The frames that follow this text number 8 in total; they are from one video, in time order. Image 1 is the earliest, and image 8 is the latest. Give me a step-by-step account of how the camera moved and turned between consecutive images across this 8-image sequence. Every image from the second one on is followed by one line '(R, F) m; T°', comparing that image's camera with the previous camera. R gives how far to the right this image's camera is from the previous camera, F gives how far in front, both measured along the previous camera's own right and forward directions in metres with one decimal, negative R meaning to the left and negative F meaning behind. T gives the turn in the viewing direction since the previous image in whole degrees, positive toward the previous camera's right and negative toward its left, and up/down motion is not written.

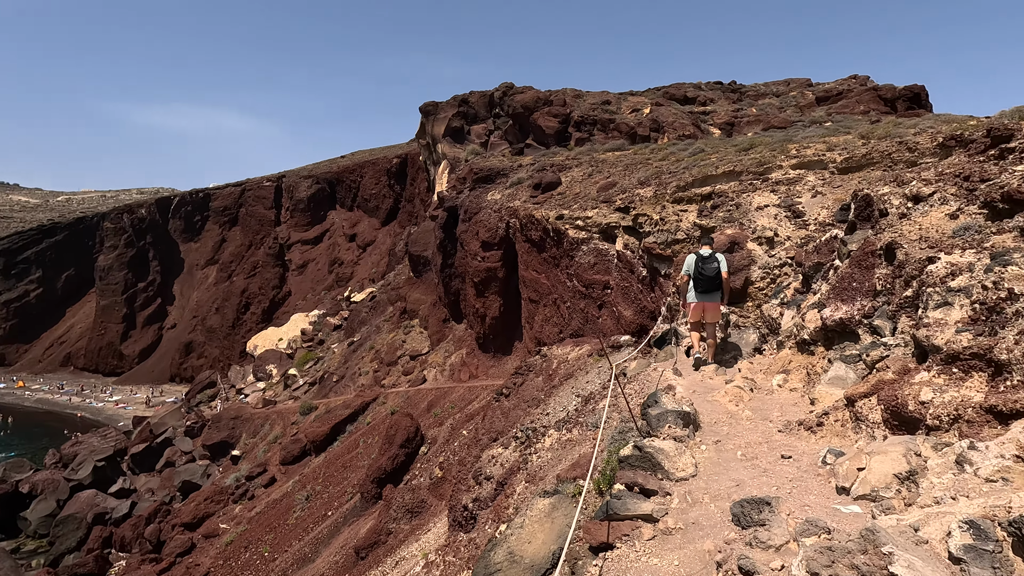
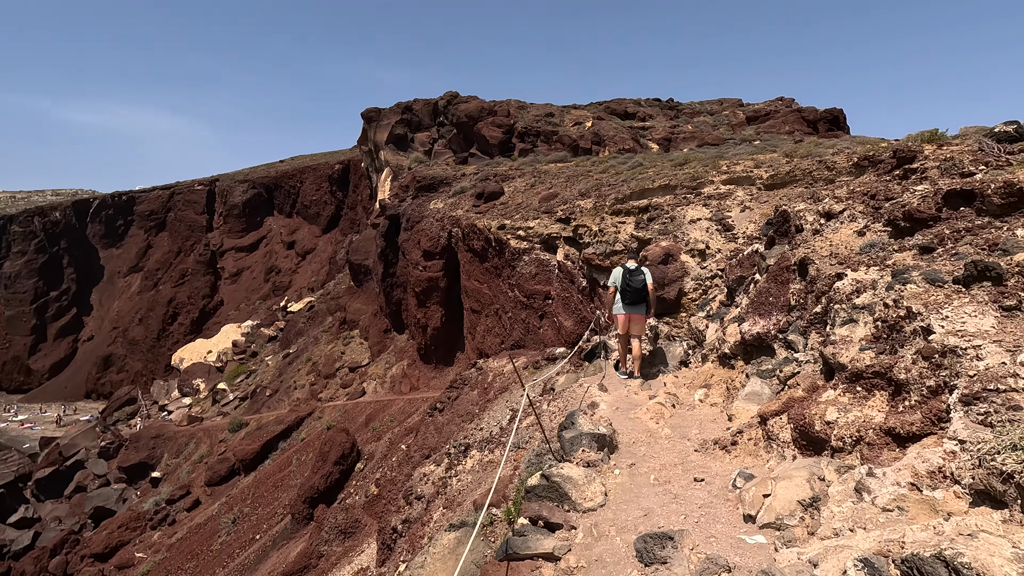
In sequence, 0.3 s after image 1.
(+0.2, +0.2) m; +6°
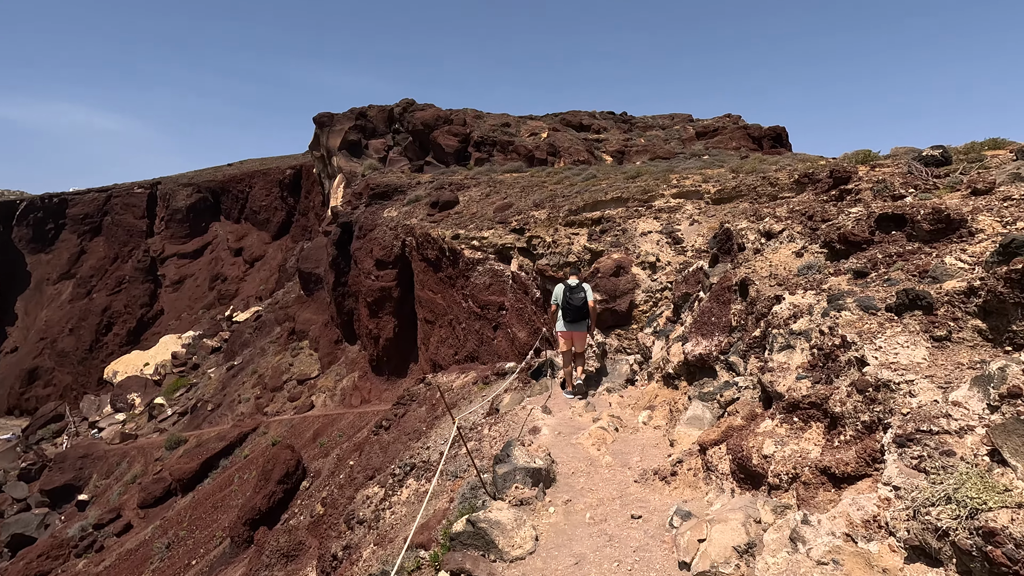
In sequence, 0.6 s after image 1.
(+0.1, +0.2) m; +5°
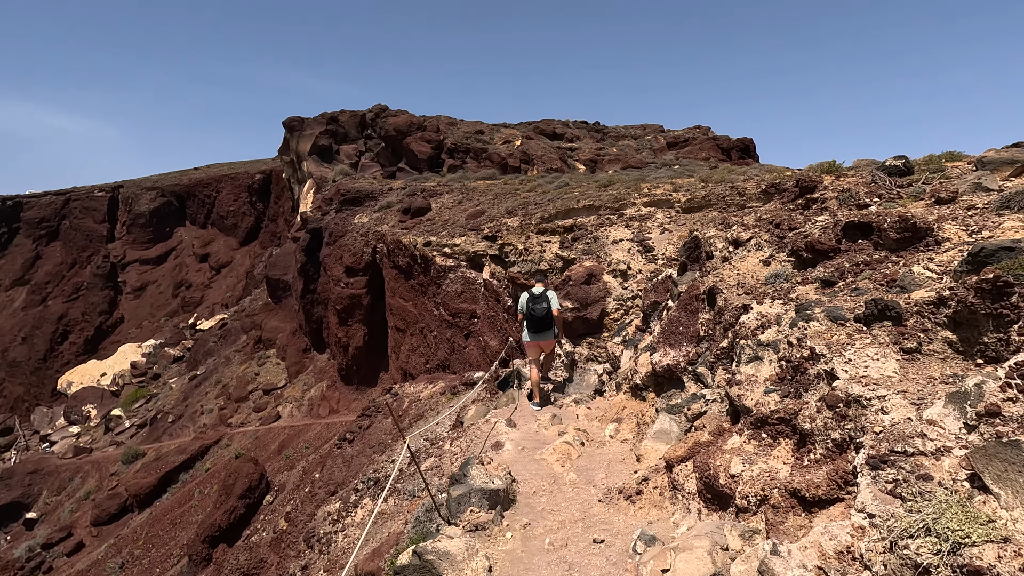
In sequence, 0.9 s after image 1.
(+0.1, +0.2) m; +3°
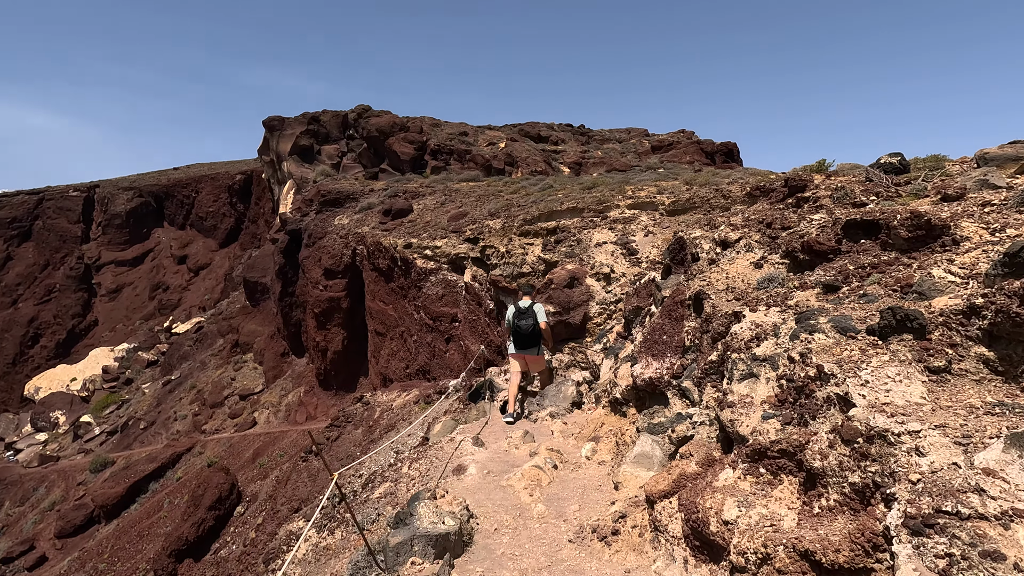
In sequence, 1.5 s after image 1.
(+0.1, +0.4) m; +2°
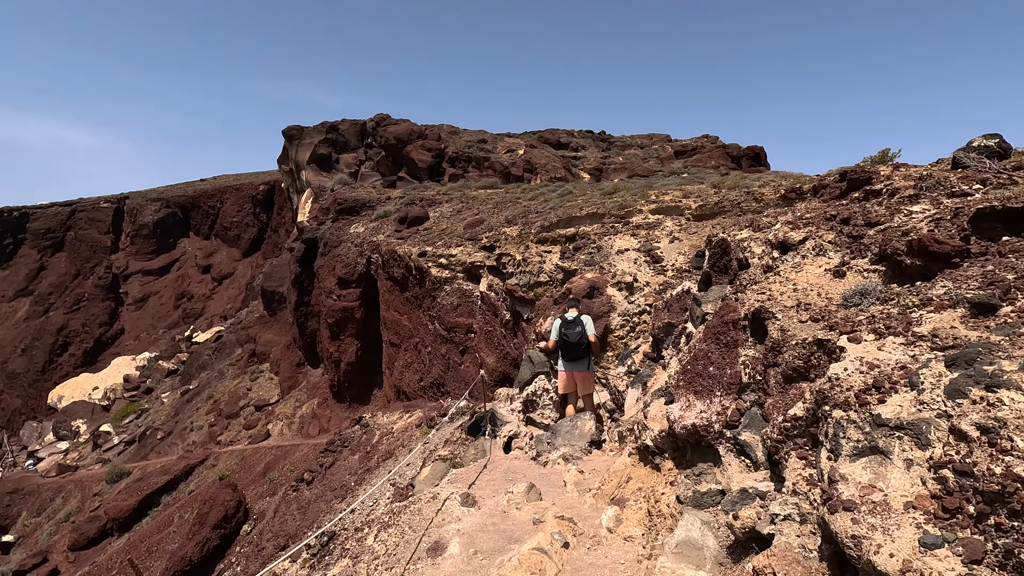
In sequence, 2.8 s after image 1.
(+0.1, +0.8) m; -2°
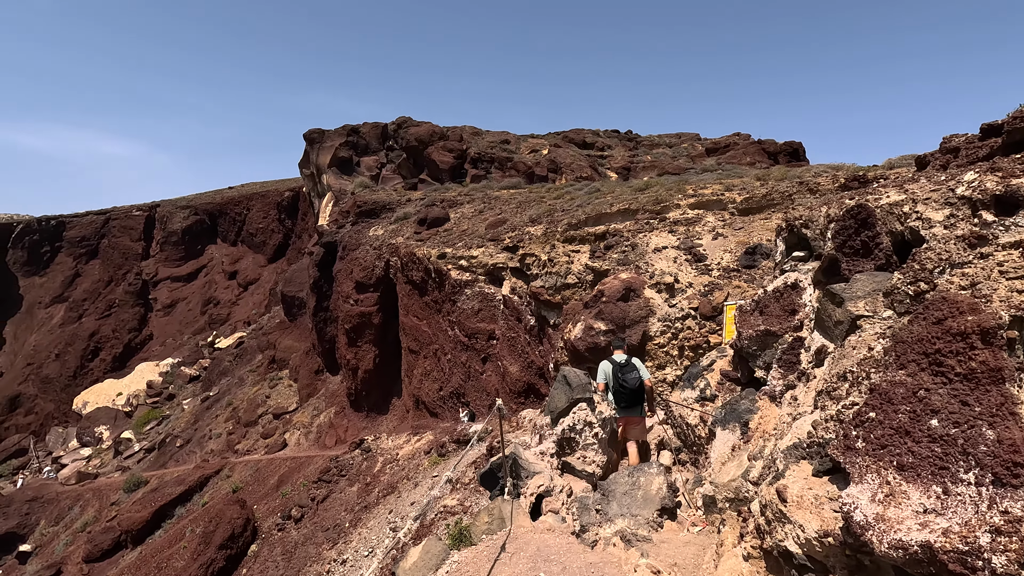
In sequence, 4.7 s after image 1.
(0.0, +1.2) m; -3°
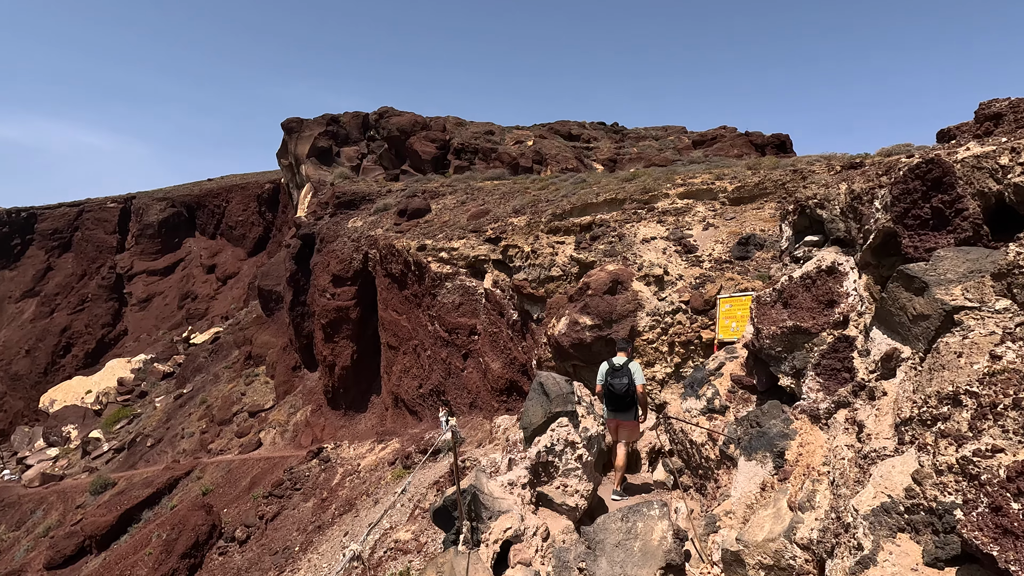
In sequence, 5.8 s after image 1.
(+0.1, +0.7) m; +2°
